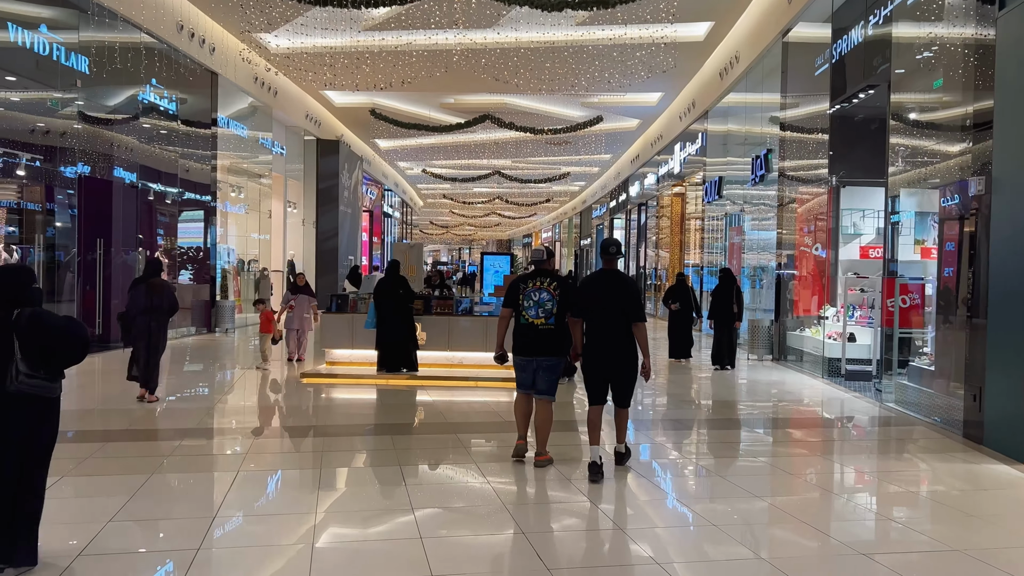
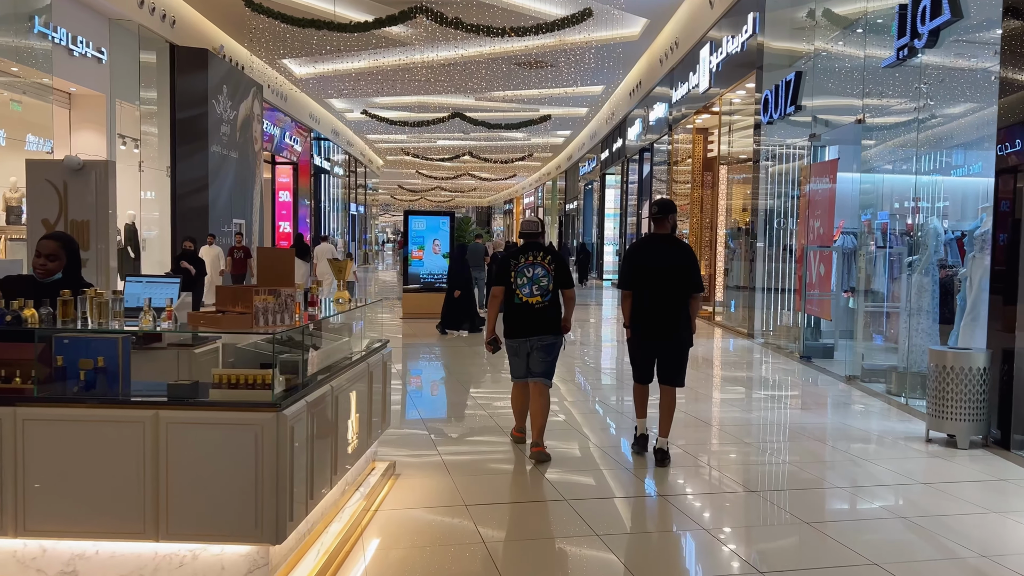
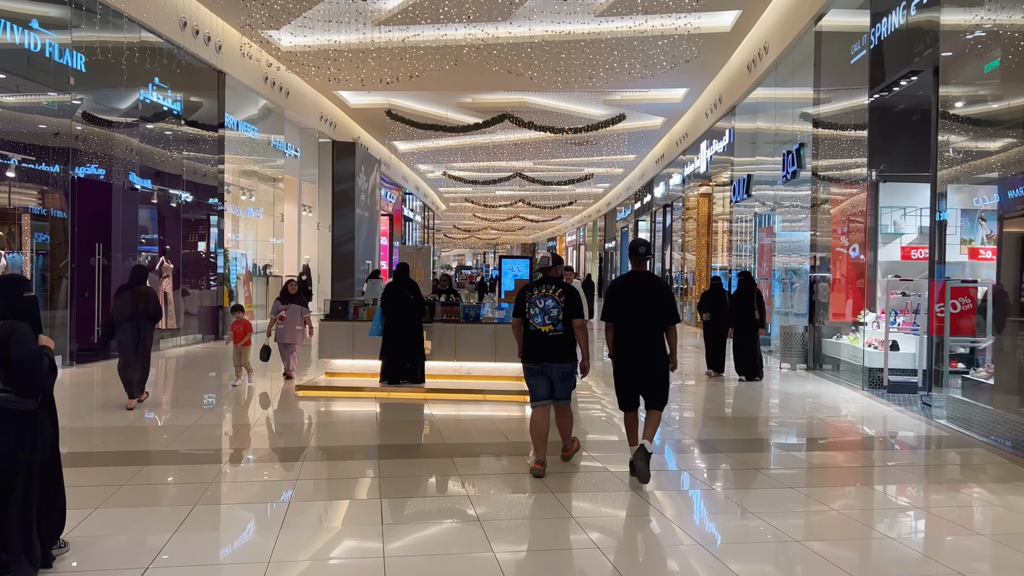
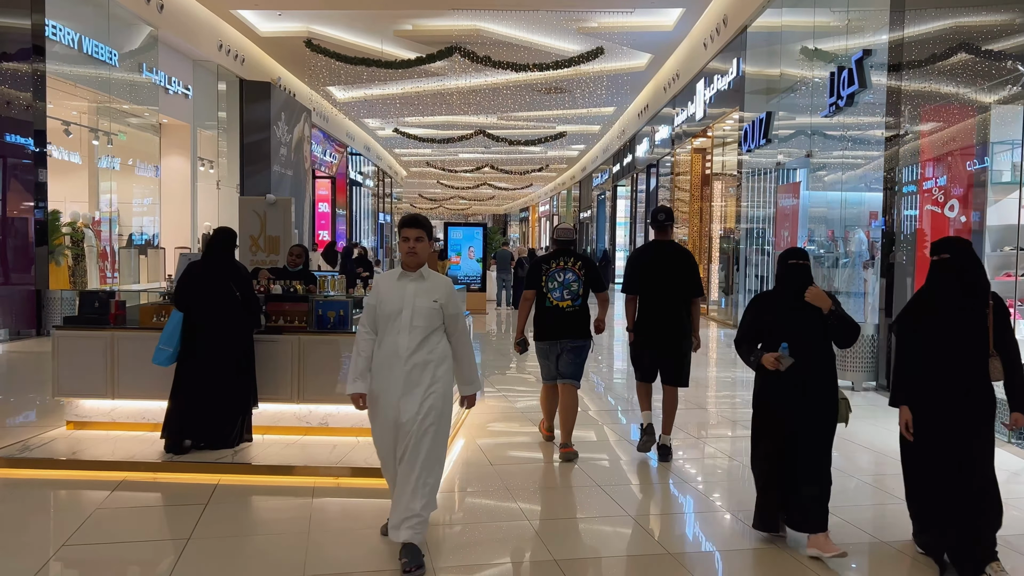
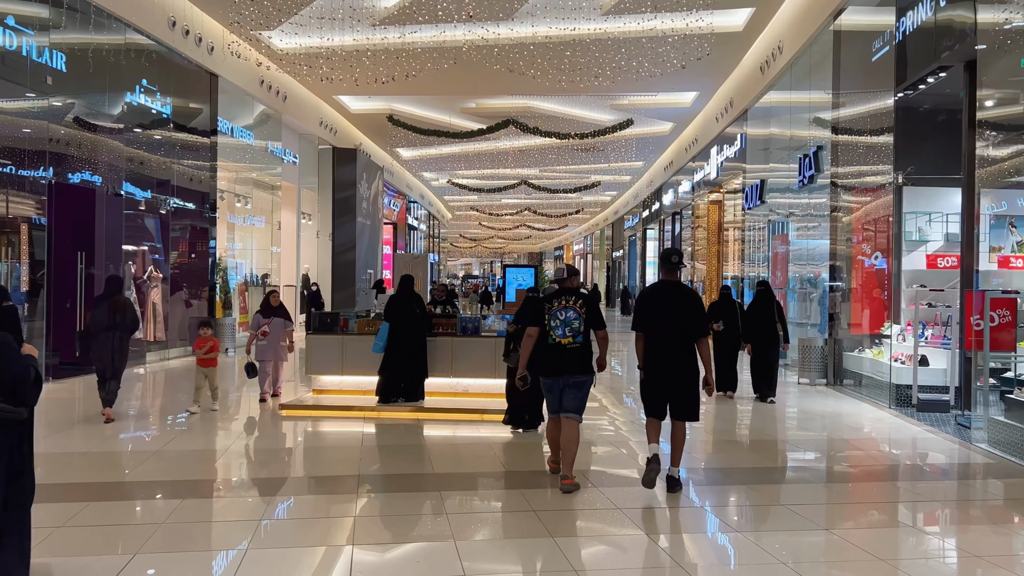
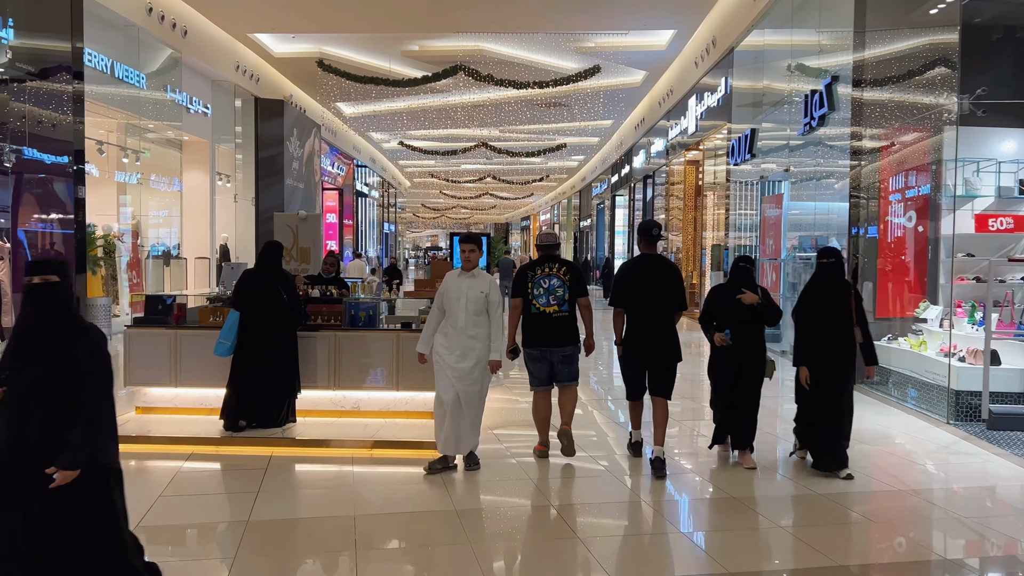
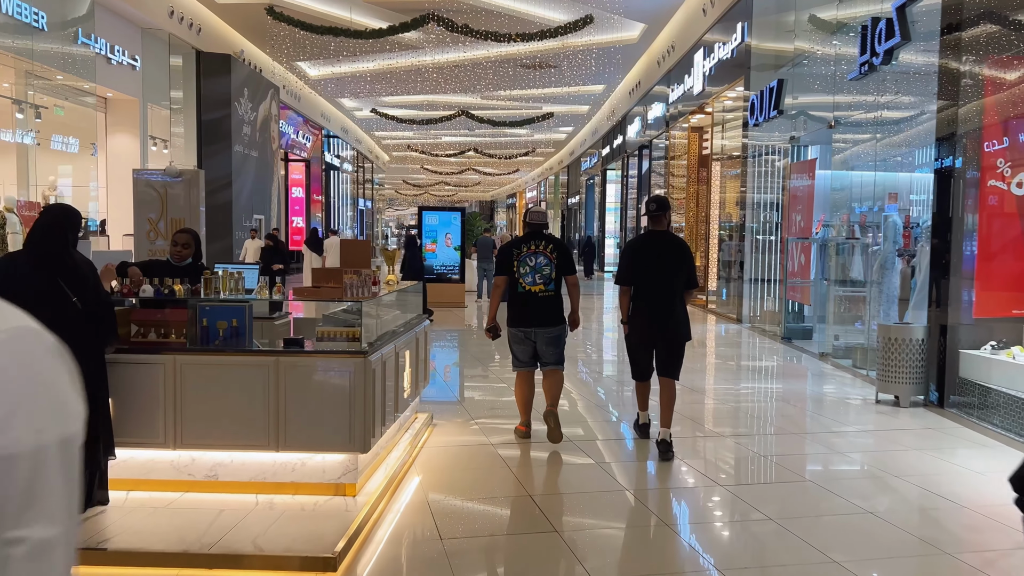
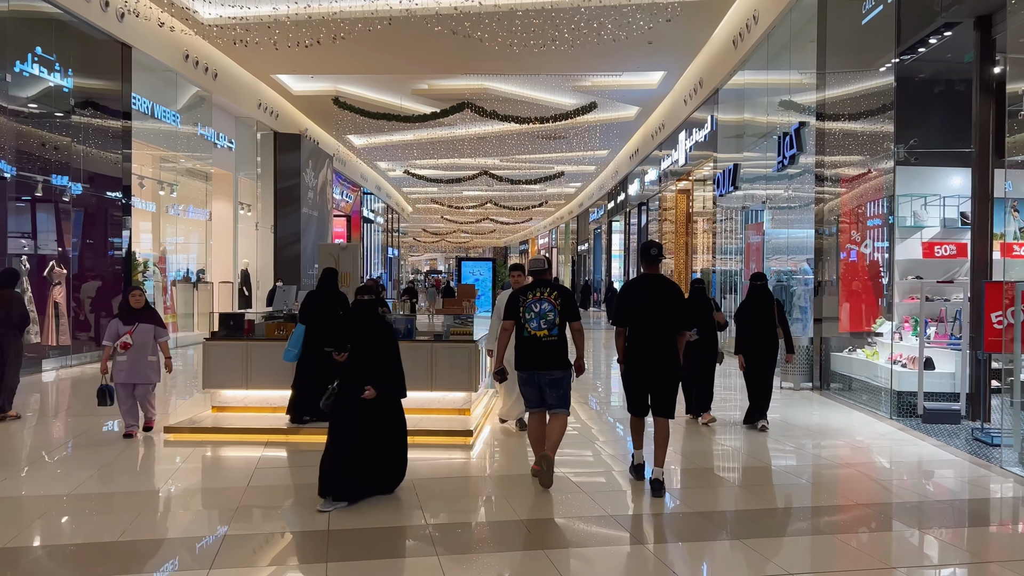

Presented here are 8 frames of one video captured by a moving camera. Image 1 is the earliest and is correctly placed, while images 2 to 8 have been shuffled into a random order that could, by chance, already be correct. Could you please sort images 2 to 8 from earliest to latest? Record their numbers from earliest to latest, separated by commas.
3, 5, 8, 6, 4, 7, 2
